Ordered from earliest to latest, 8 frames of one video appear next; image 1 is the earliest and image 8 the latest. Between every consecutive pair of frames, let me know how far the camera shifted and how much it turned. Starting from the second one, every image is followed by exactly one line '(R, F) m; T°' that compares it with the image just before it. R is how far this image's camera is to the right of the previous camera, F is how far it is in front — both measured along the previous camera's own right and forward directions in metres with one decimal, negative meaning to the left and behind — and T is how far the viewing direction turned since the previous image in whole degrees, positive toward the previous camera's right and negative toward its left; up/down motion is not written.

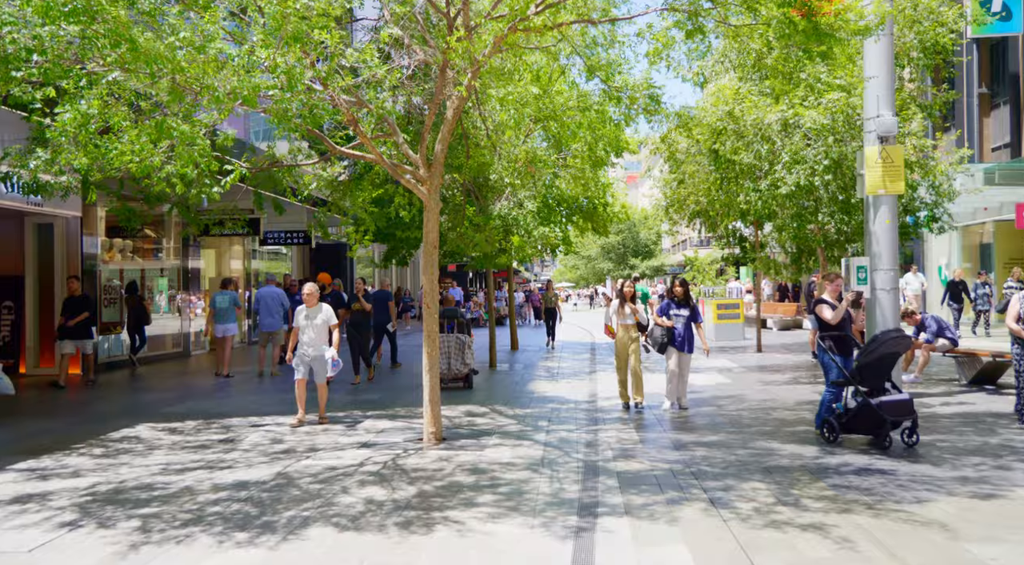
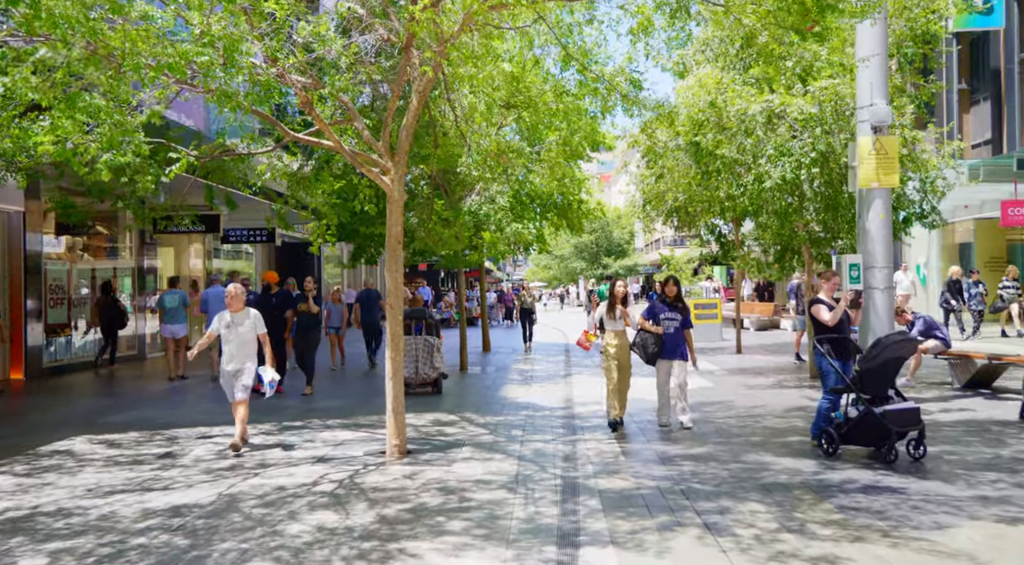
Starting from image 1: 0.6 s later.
(0.0, +0.7) m; +2°
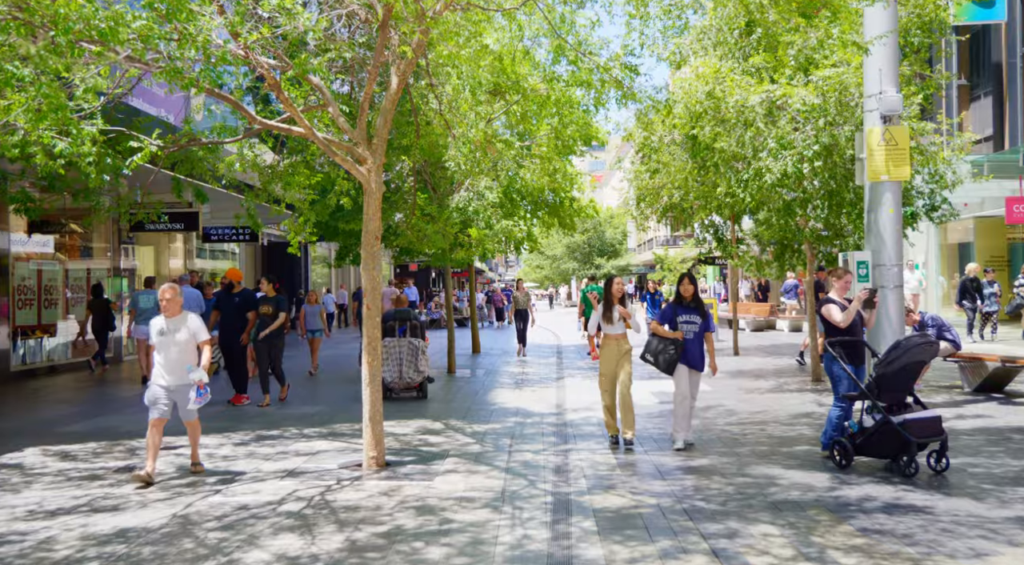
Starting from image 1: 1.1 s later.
(+0.1, +0.6) m; +1°
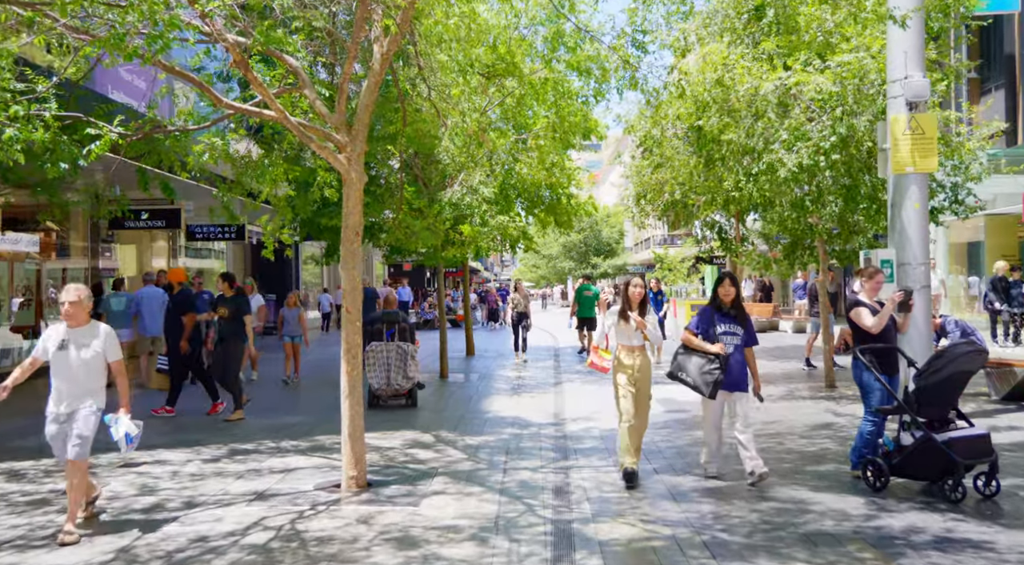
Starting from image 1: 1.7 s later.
(0.0, +0.7) m; 0°
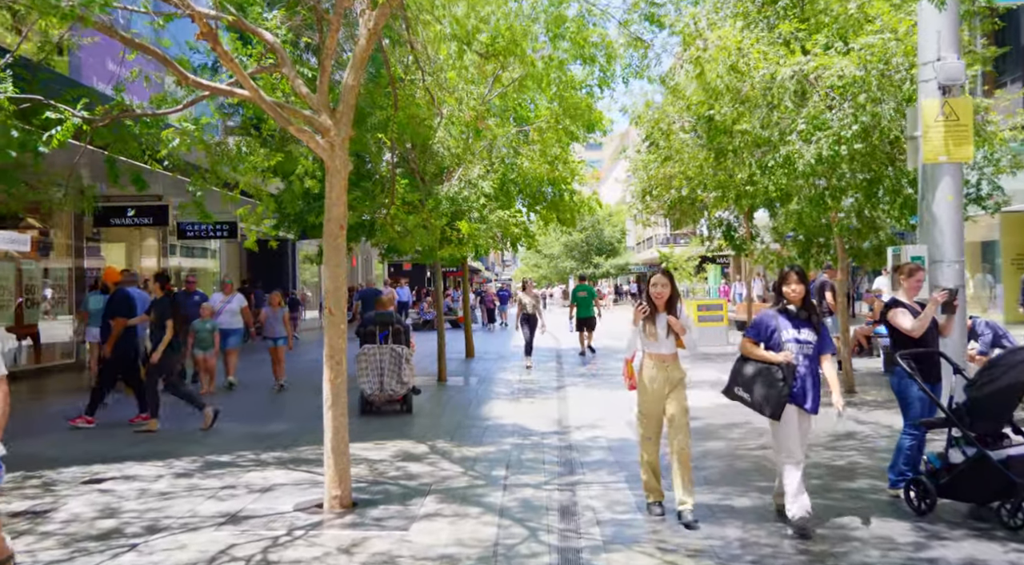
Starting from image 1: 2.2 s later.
(0.0, +0.7) m; 0°
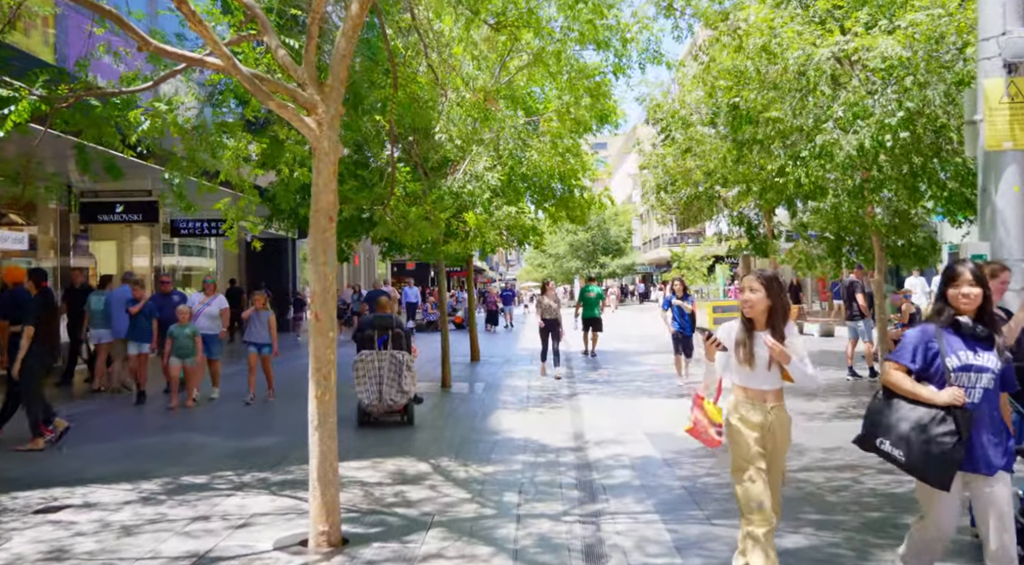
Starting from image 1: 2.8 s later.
(-0.1, +0.9) m; 0°
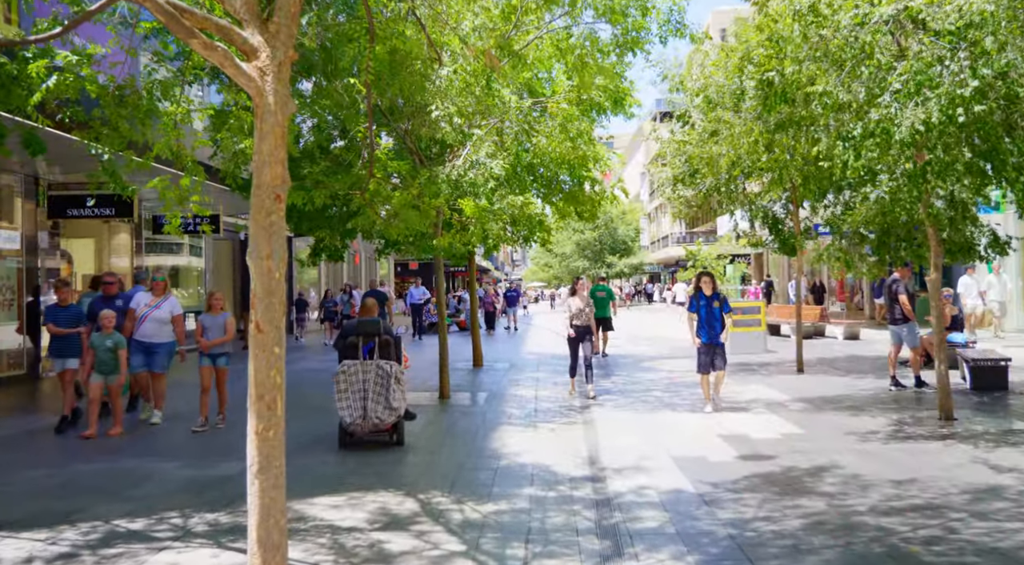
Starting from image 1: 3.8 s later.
(0.0, +1.3) m; 0°
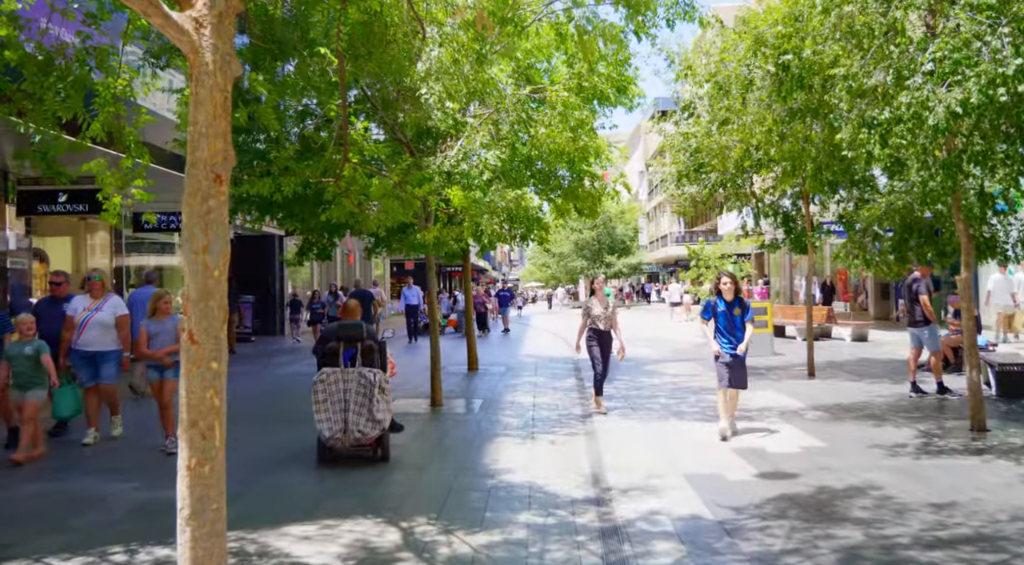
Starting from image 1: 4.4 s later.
(0.0, +0.8) m; 0°
